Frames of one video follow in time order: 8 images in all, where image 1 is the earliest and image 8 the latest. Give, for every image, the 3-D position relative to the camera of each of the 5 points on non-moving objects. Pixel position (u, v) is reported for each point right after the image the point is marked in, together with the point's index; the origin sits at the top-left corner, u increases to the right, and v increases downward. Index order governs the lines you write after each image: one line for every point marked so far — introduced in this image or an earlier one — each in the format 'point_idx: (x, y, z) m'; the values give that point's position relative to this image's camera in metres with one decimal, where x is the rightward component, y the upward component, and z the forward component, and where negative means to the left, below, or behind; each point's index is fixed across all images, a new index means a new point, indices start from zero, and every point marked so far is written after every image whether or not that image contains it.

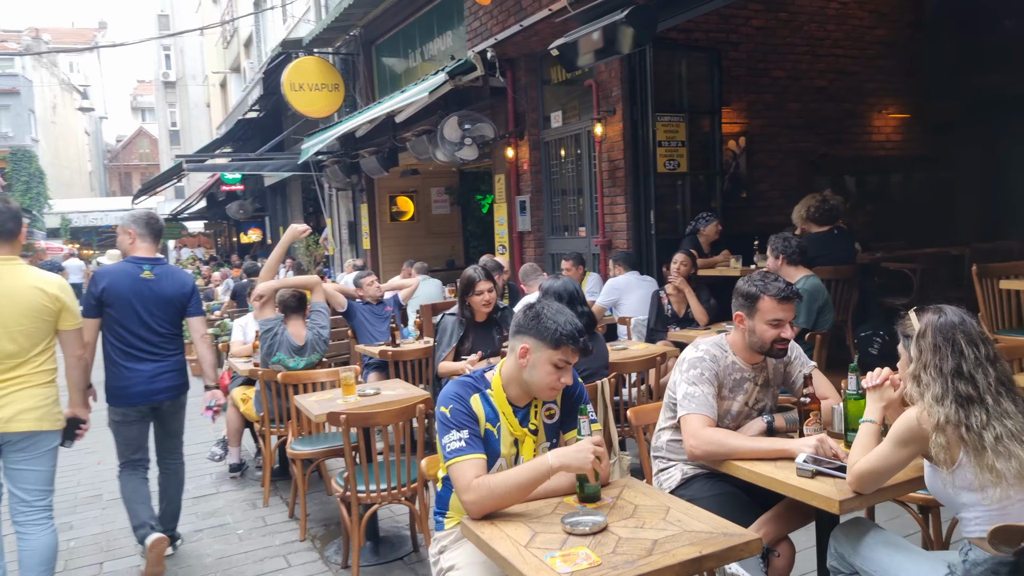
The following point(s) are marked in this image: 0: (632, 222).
0: (+1.2, +0.7, +7.5) m
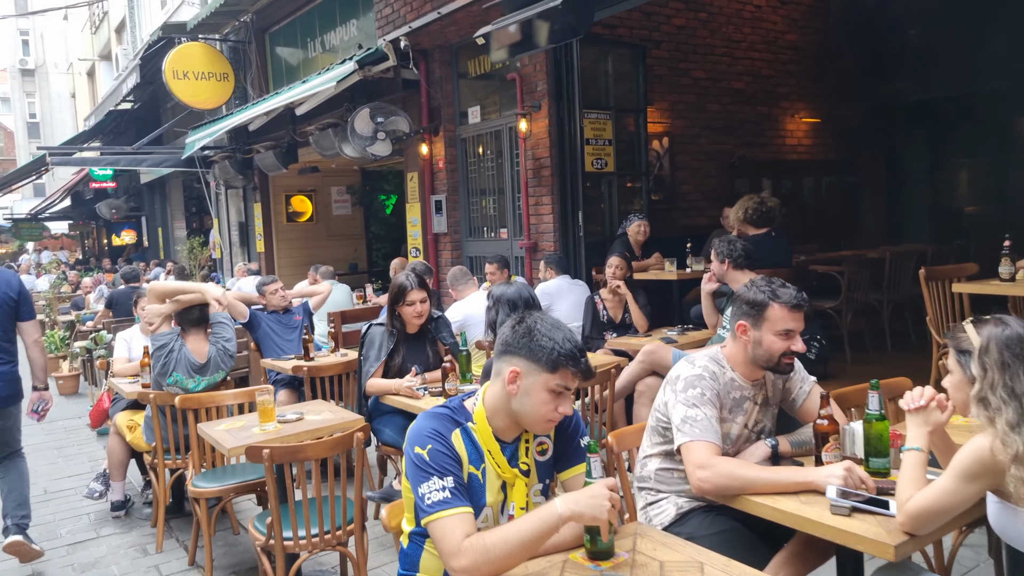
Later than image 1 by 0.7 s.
0: (+0.5, +0.6, +7.1) m
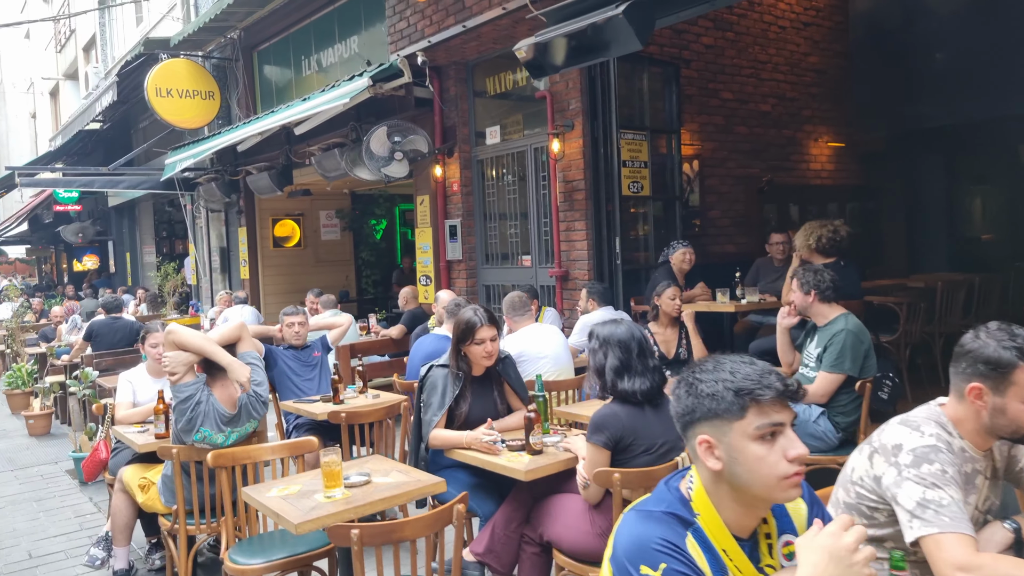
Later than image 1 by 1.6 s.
0: (+0.7, +0.3, +6.7) m
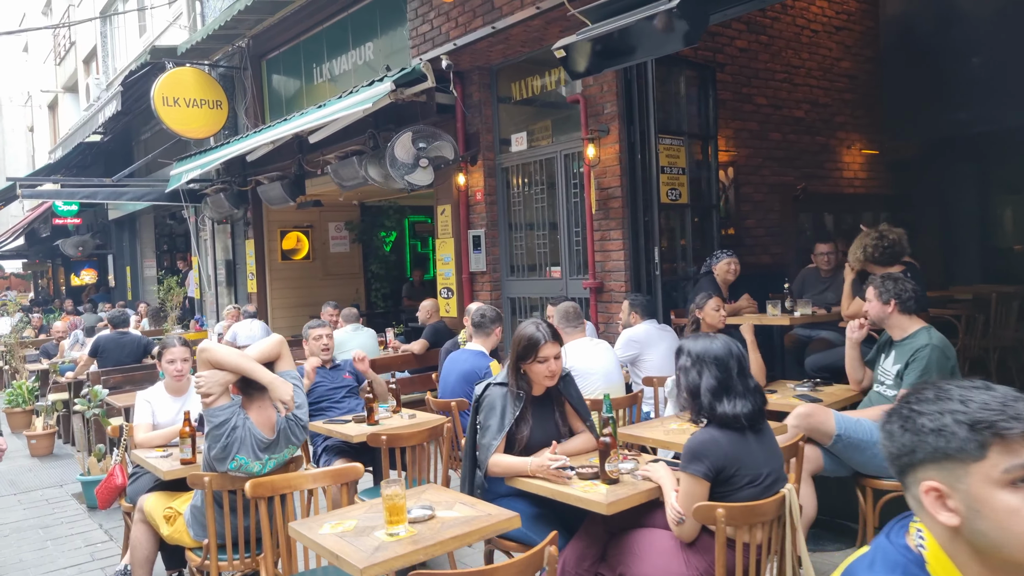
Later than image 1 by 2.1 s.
0: (+1.0, +0.2, +6.4) m
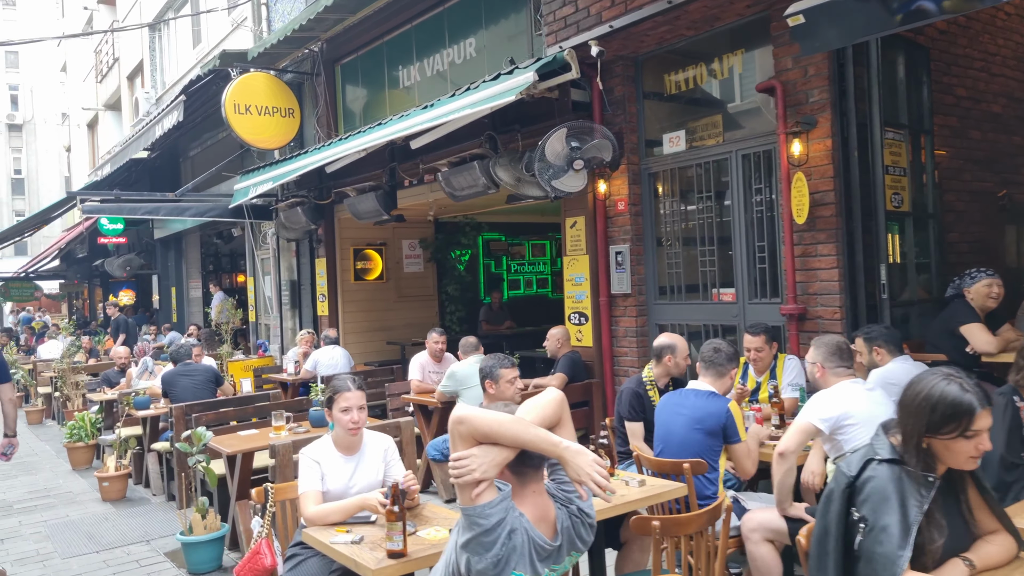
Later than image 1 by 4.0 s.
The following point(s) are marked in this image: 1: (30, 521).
0: (+2.4, 0.0, +5.2) m
1: (-4.9, -2.4, +7.5) m
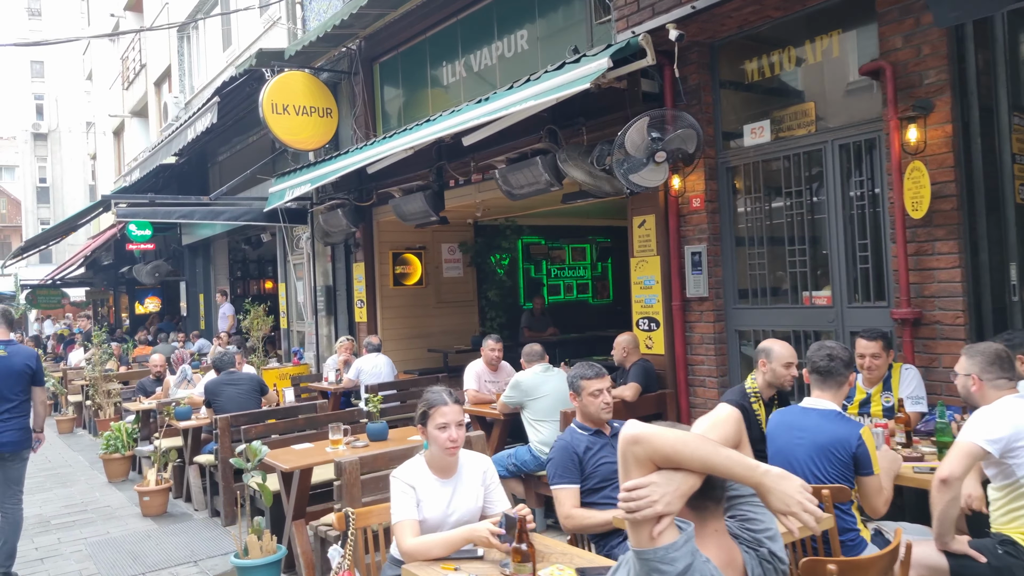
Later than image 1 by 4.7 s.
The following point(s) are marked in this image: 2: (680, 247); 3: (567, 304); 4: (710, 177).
0: (+2.9, 0.0, +4.7) m
1: (-4.3, -2.4, +7.1) m
2: (+1.5, +0.4, +6.5) m
3: (+1.0, -0.3, +13.1) m
4: (+1.7, +1.0, +6.3) m
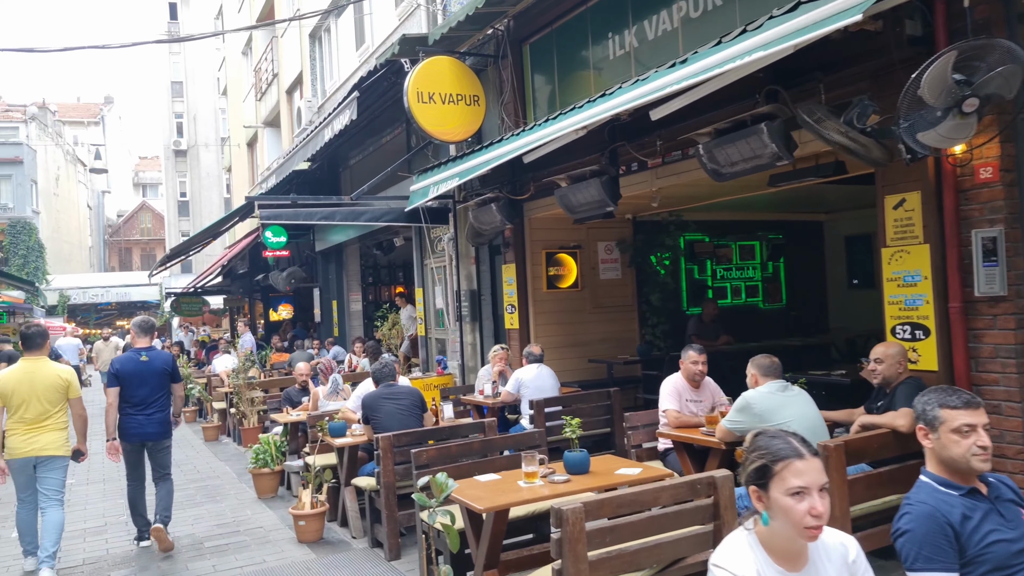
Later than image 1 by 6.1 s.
0: (+4.3, +0.1, +3.0) m
1: (-2.5, -2.5, +6.4) m
2: (+3.1, +0.4, +5.0) m
3: (+3.6, -0.3, +11.6) m
4: (+3.3, +1.0, +4.8) m
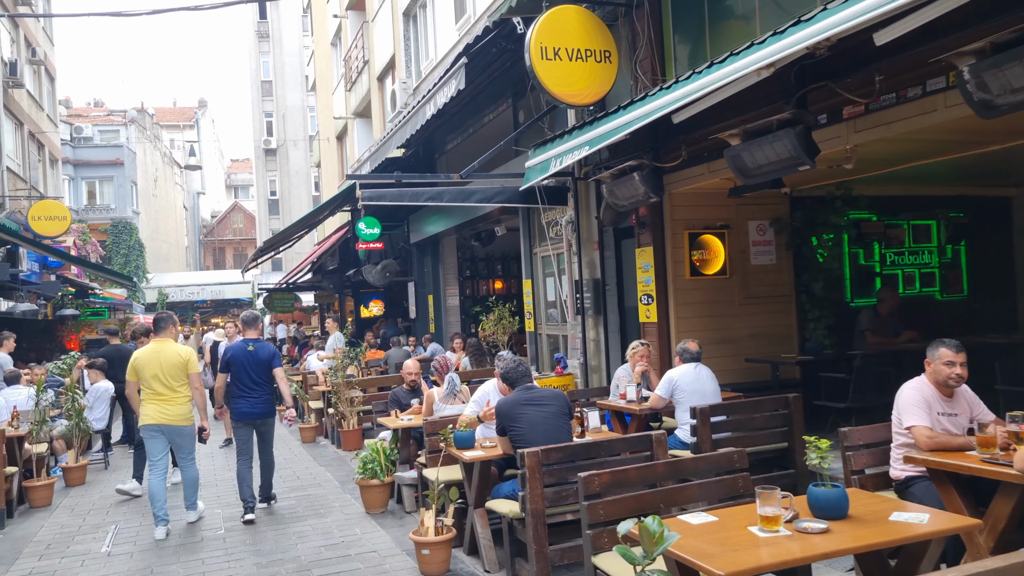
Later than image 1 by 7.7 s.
0: (+5.1, +0.3, +1.2) m
1: (-1.3, -2.3, +5.3) m
2: (+4.1, +0.6, +3.3) m
3: (+5.3, -0.1, +9.8) m
4: (+4.3, +1.1, +3.1) m
